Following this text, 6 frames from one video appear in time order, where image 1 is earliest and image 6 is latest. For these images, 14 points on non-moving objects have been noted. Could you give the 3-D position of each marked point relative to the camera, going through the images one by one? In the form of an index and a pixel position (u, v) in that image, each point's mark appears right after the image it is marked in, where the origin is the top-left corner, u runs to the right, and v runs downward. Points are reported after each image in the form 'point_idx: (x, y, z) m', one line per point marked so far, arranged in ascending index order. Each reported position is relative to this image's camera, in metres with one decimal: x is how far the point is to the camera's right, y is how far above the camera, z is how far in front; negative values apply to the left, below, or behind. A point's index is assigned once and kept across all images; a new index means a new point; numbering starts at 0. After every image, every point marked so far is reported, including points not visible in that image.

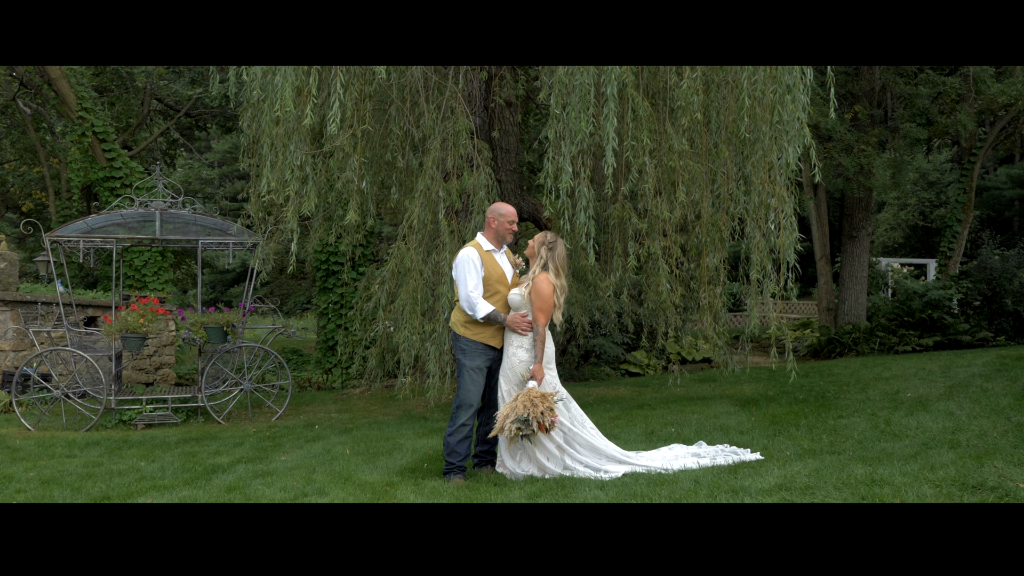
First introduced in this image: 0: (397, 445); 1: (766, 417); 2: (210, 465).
0: (-0.6, -0.8, +6.6) m
1: (+1.4, -0.7, +6.8) m
2: (-1.5, -0.9, +6.3) m
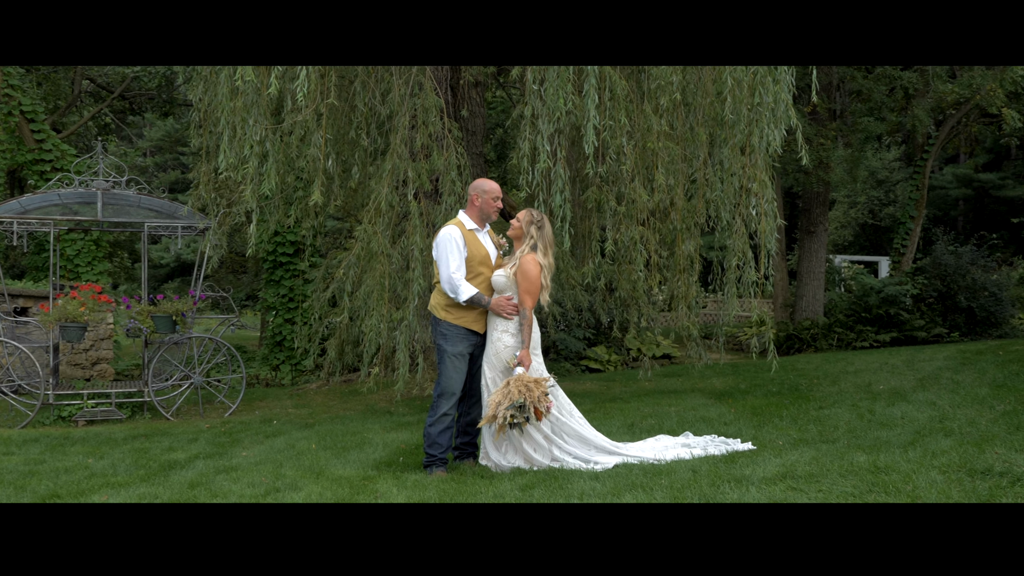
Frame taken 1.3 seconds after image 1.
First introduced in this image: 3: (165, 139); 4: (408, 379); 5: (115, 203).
0: (-0.7, -0.8, +6.2) m
1: (+1.2, -0.6, +6.6) m
2: (-1.6, -0.8, +5.8) m
3: (-4.0, +1.8, +14.9) m
4: (-0.5, -0.5, +6.7) m
5: (-2.2, +0.5, +7.0) m
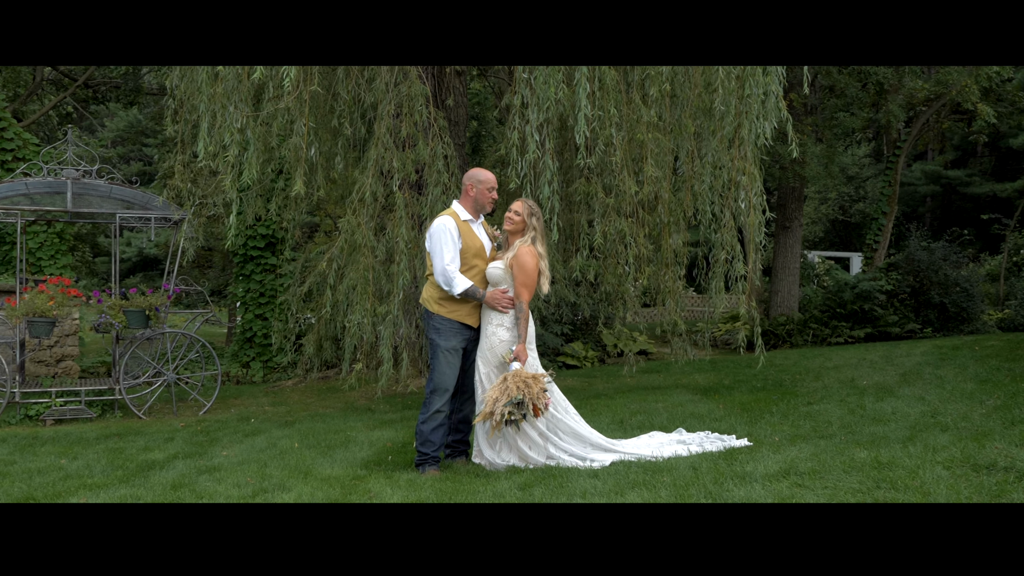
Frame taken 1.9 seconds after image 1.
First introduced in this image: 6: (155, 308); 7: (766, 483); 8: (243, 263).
0: (-0.8, -0.7, +6.1) m
1: (+1.2, -0.6, +6.6) m
2: (-1.6, -0.8, +5.6) m
3: (-4.5, +1.8, +14.6) m
4: (-0.6, -0.5, +6.6) m
5: (-2.3, +0.5, +6.7) m
6: (-1.9, -0.1, +6.7) m
7: (+1.0, -0.7, +4.9) m
8: (-1.9, +0.2, +8.9) m
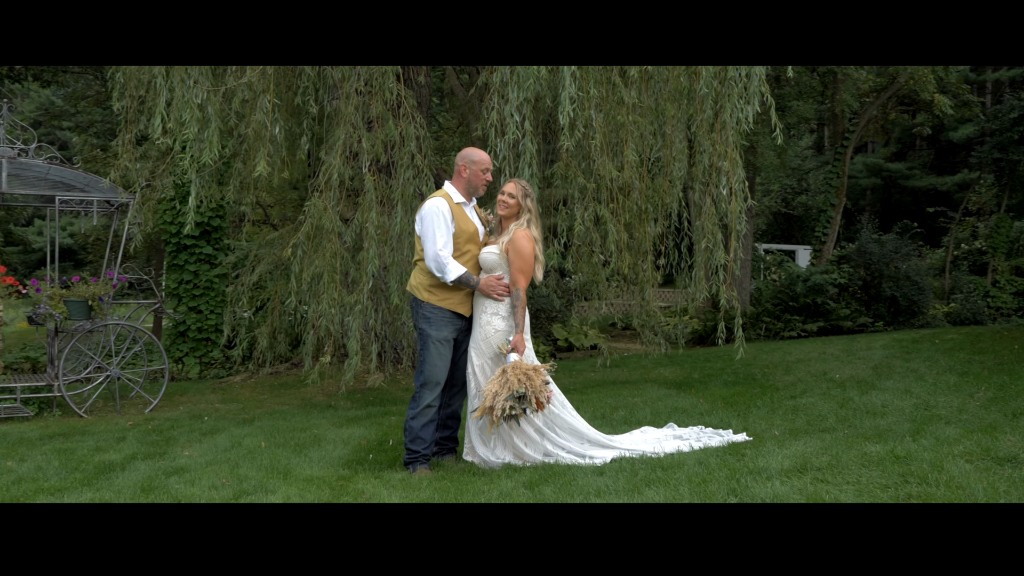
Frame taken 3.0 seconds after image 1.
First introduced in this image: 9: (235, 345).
0: (-0.9, -0.7, +5.6) m
1: (+1.0, -0.6, +6.3) m
2: (-1.7, -0.7, +5.1) m
3: (-5.3, +1.9, +13.8) m
4: (-0.8, -0.4, +6.2) m
5: (-2.4, +0.6, +6.2) m
6: (-2.0, -0.1, +6.2) m
7: (+1.0, -0.7, +4.6) m
8: (-2.3, +0.2, +8.4) m
9: (-1.6, -0.3, +7.4) m
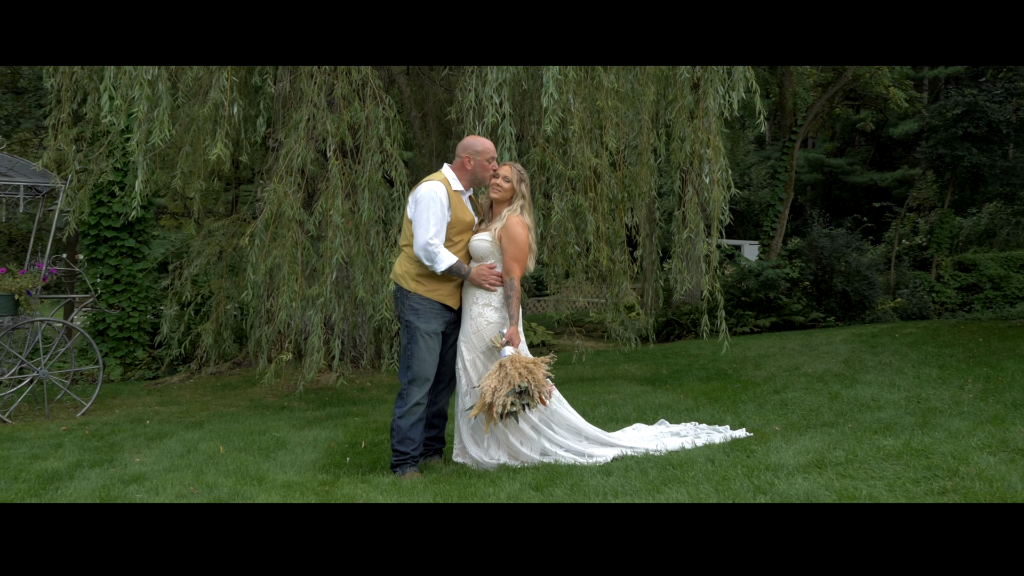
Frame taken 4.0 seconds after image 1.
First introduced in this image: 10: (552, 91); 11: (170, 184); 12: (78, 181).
0: (-0.9, -0.6, +5.2) m
1: (+0.9, -0.5, +6.0) m
2: (-1.7, -0.7, +4.6) m
3: (-6.2, +1.9, +12.9) m
4: (-0.9, -0.4, +5.7) m
5: (-2.5, +0.6, +5.5) m
6: (-2.2, 0.0, +5.6) m
7: (+1.0, -0.6, +4.3) m
8: (-2.6, +0.3, +7.8) m
9: (-1.8, -0.3, +6.8) m
10: (+0.2, +0.8, +5.3) m
11: (-1.7, +0.5, +6.2) m
12: (-2.1, +0.5, +6.1) m
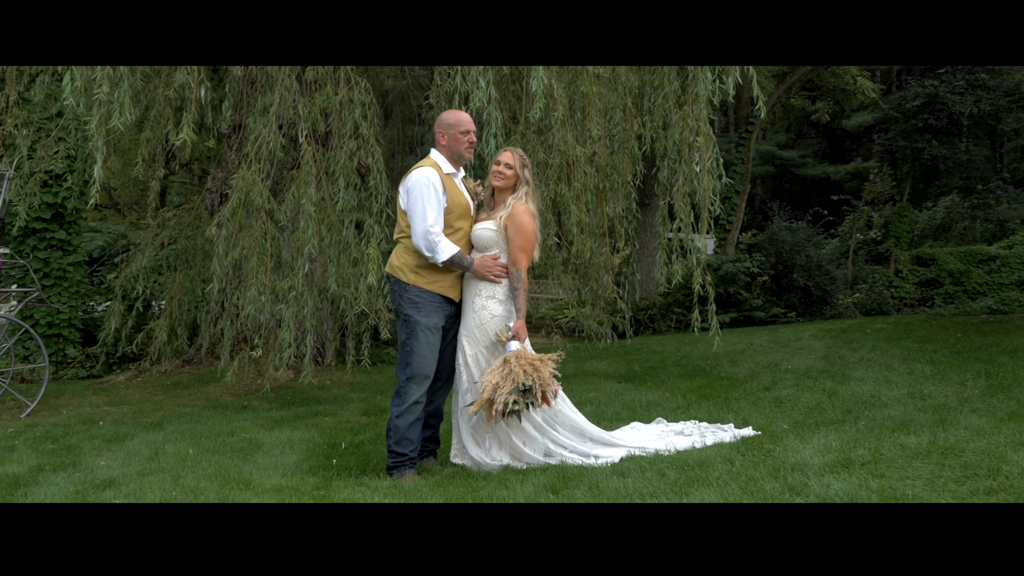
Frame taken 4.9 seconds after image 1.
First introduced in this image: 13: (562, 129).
0: (-1.0, -0.6, +4.7) m
1: (+0.8, -0.5, +5.7) m
2: (-1.7, -0.6, +4.1) m
3: (-6.8, +1.9, +12.0) m
4: (-1.0, -0.3, +5.3) m
5: (-2.6, +0.6, +5.0) m
6: (-2.2, 0.0, +5.0) m
7: (+1.0, -0.6, +4.0) m
8: (-2.8, +0.3, +7.2) m
9: (-2.0, -0.3, +6.3) m
10: (+0.1, +0.9, +4.9) m
11: (-1.8, +0.6, +5.7) m
12: (-2.2, +0.6, +5.6) m
13: (+0.2, +0.7, +5.4) m
